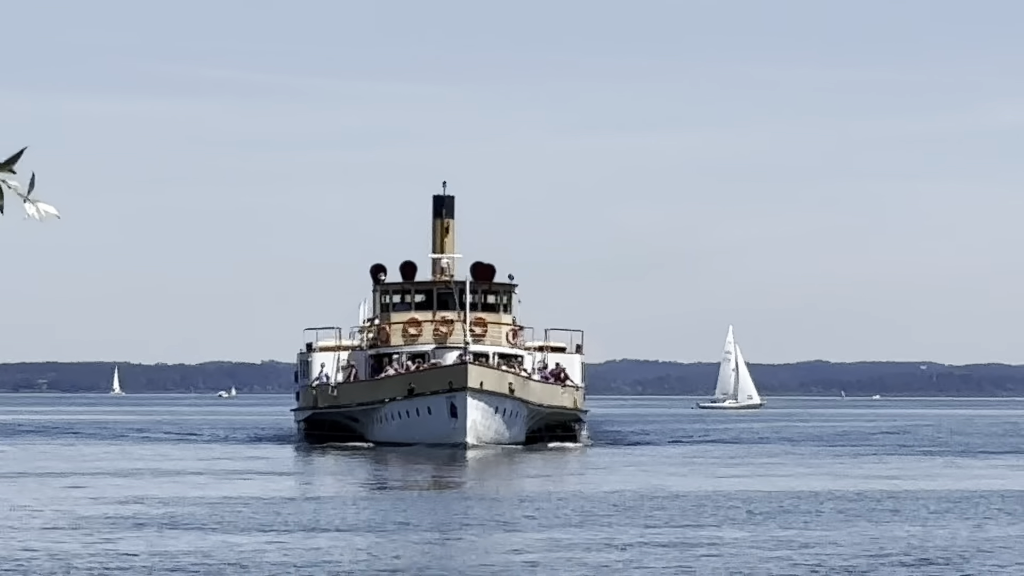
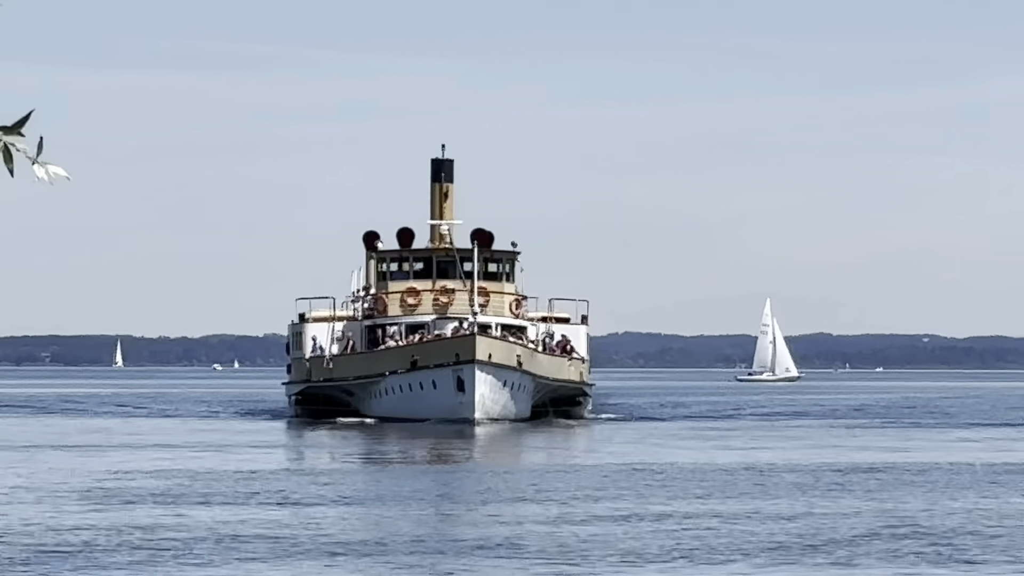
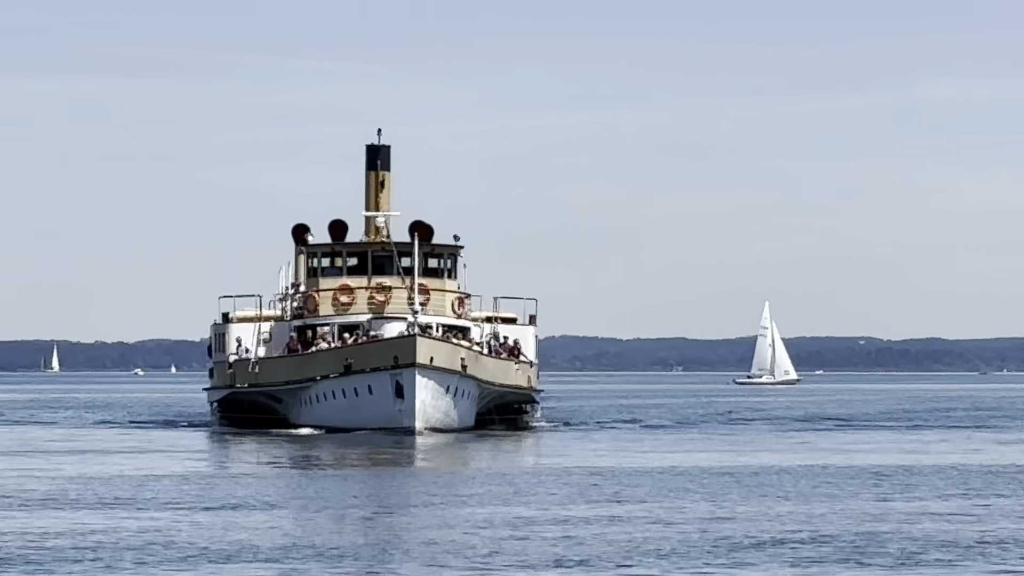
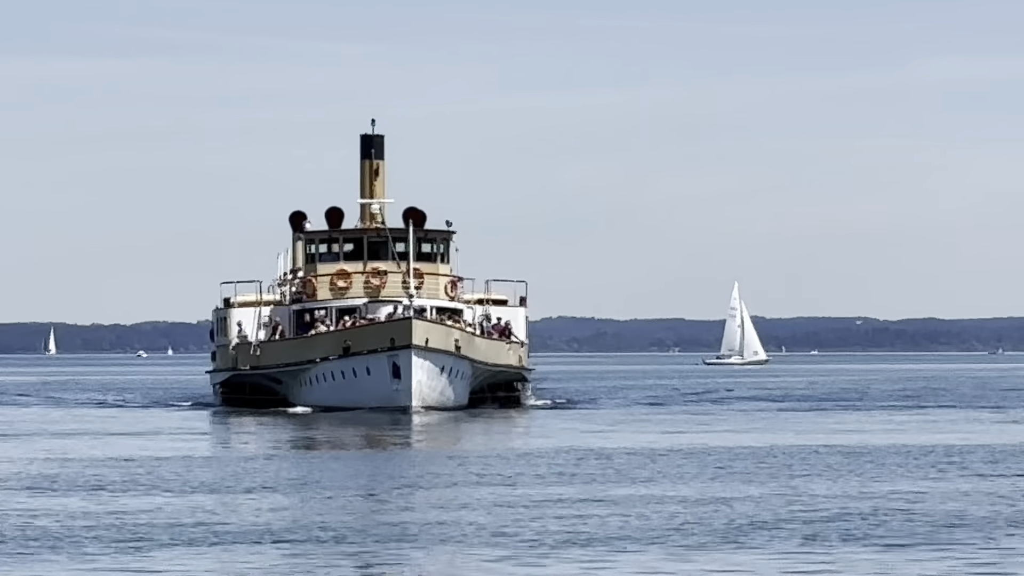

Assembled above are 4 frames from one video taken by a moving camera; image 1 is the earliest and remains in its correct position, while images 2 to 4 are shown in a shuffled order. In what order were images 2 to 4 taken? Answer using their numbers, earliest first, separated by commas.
2, 4, 3
